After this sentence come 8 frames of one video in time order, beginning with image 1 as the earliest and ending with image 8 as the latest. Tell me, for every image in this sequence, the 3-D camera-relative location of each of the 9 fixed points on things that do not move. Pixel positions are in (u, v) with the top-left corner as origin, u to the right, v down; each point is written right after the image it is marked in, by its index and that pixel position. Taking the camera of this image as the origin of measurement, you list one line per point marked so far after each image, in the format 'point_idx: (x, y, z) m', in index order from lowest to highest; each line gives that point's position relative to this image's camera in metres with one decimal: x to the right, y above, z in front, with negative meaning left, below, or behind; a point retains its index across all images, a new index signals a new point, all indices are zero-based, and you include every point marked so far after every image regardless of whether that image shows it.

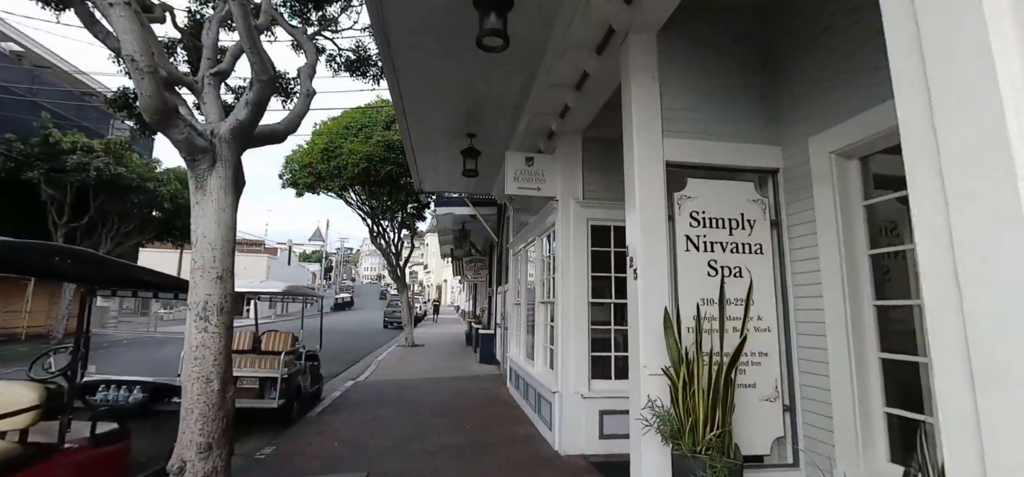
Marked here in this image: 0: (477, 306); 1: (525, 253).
0: (-1.4, -2.6, +17.6) m
1: (+0.2, -0.2, +7.1) m
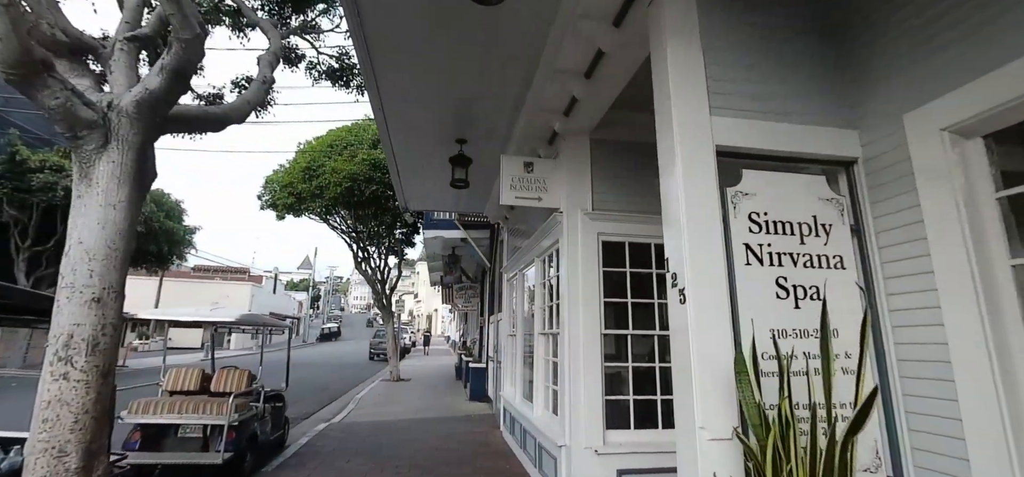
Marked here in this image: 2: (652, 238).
0: (-1.6, -3.6, +16.6) m
1: (+0.1, -0.6, +6.4) m
2: (+1.2, 0.0, +3.8) m
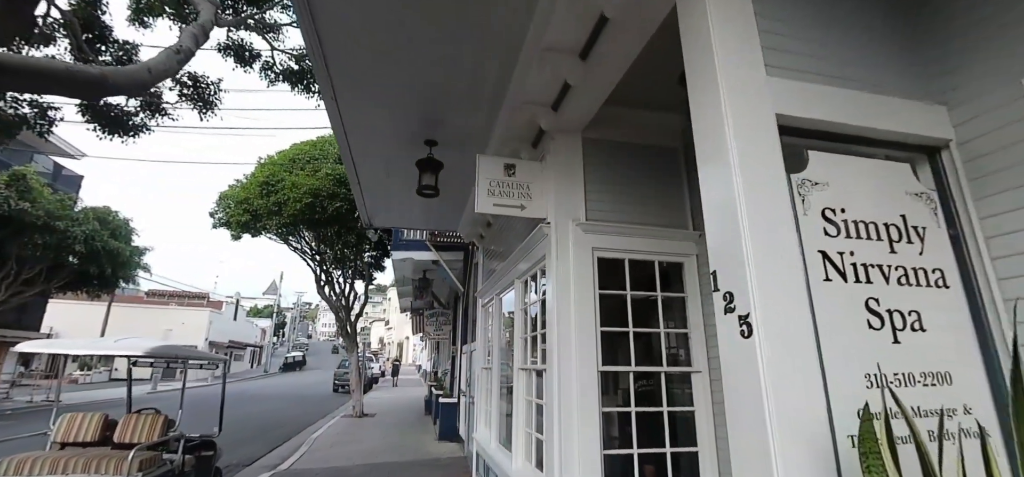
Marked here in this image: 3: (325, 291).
0: (-2.5, -4.5, +15.6) m
1: (-0.2, -0.8, +5.7) m
2: (+1.0, -0.1, +3.2) m
3: (-5.1, -1.5, +12.4) m
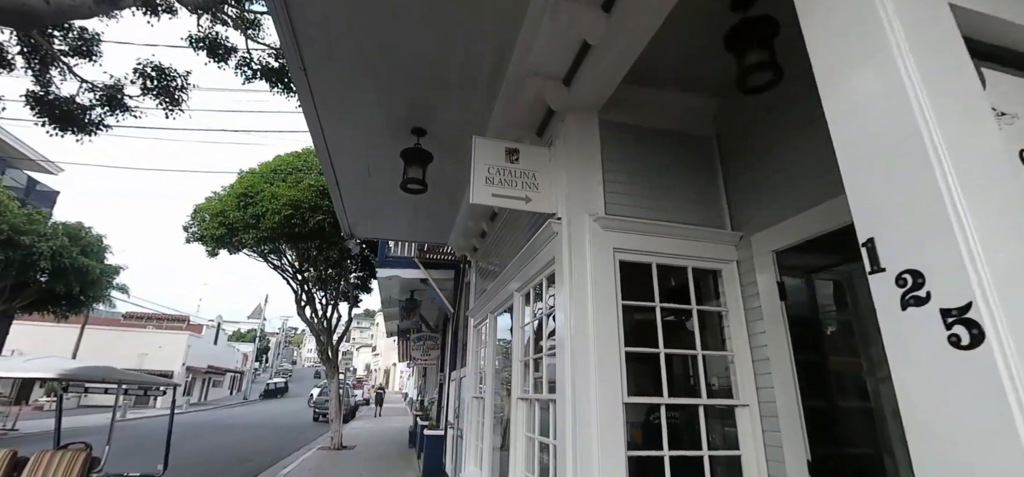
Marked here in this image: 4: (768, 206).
0: (-2.8, -5.1, +14.7) m
1: (-0.2, -1.0, +5.0) m
2: (+1.1, -0.1, +2.7) m
3: (-5.3, -1.9, +11.6) m
4: (+1.5, +0.2, +2.6) m
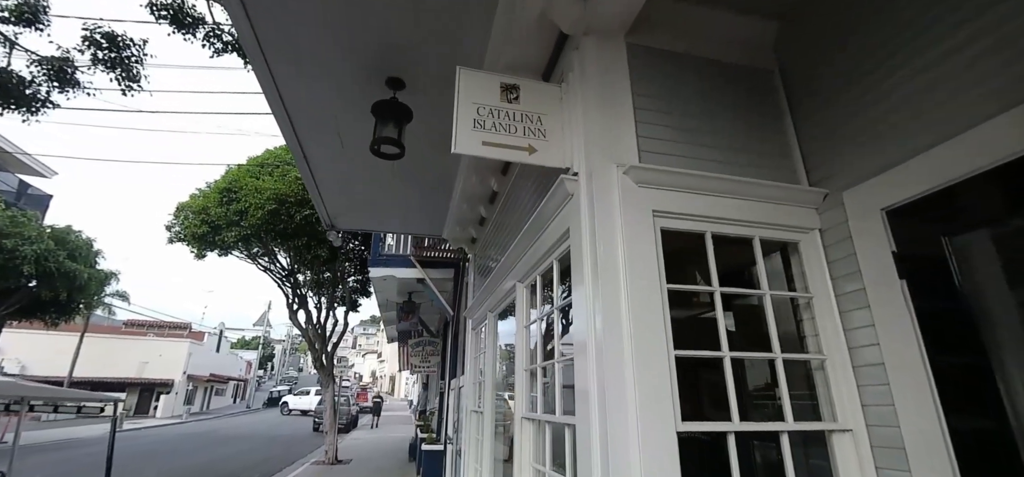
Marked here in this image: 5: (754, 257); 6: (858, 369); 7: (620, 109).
0: (-2.6, -5.1, +14.0) m
1: (-0.2, -0.8, +4.3) m
2: (+1.0, +0.1, +2.0) m
3: (-5.2, -1.9, +10.9) m
4: (+1.5, +0.4, +1.9) m
5: (+1.1, -0.1, +2.0) m
6: (+1.4, -0.5, +1.8) m
7: (+0.5, +0.6, +2.0) m
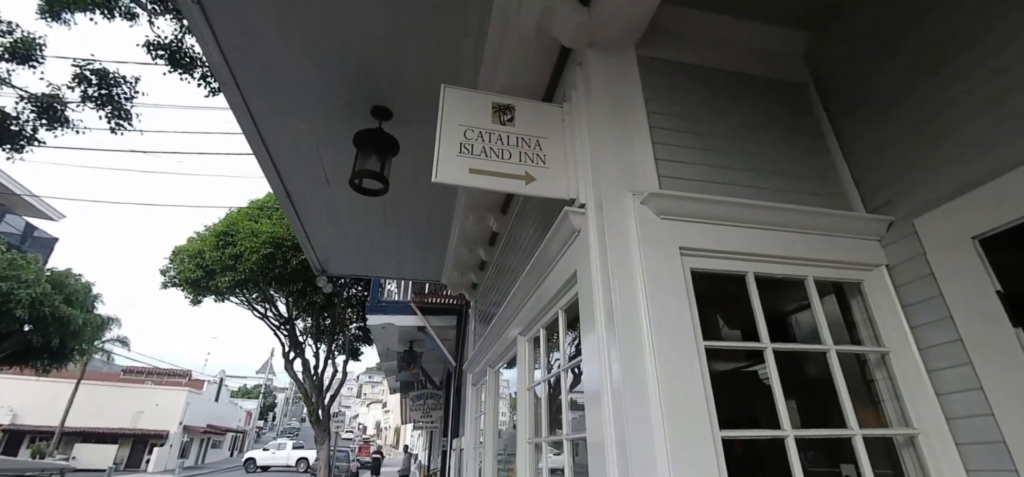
0: (-2.4, -6.5, +13.1) m
1: (-0.2, -1.2, +3.9) m
2: (+1.0, -0.1, +1.6) m
3: (-5.0, -3.0, +10.4) m
4: (+1.4, +0.2, +1.5) m
5: (+1.0, -0.2, +1.6) m
6: (+1.3, -0.7, +1.3) m
7: (+0.4, +0.4, +1.7) m
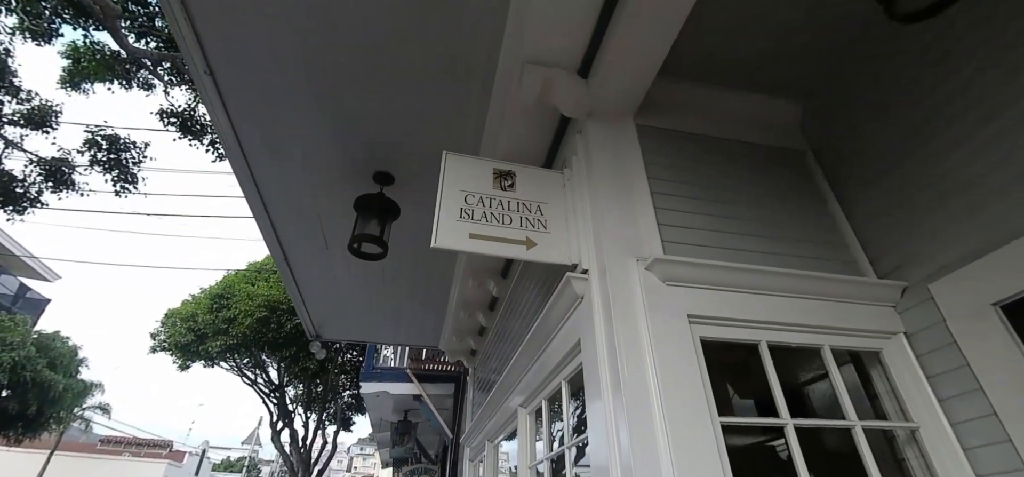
0: (-2.5, -8.2, +12.0) m
1: (-0.2, -1.8, +3.6) m
2: (+1.0, -0.3, +1.5) m
3: (-5.1, -4.4, +9.9) m
4: (+1.5, 0.0, +1.5) m
5: (+1.0, -0.5, +1.5) m
6: (+1.3, -0.8, +1.2) m
7: (+0.5, +0.2, +1.6) m
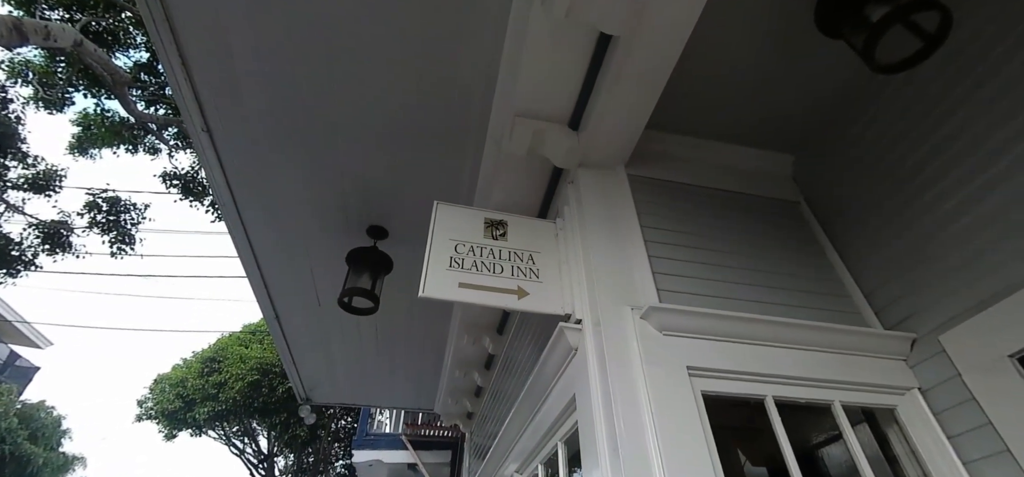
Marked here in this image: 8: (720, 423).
0: (-2.3, -9.7, +10.9) m
1: (-0.2, -2.2, +3.3) m
2: (+1.0, -0.5, +1.4) m
3: (-5.0, -5.6, +9.2) m
4: (+1.4, -0.1, +1.4) m
5: (+1.0, -0.6, +1.4) m
6: (+1.3, -0.9, +1.0) m
7: (+0.4, 0.0, +1.6) m
8: (+0.6, -0.5, +1.3) m
